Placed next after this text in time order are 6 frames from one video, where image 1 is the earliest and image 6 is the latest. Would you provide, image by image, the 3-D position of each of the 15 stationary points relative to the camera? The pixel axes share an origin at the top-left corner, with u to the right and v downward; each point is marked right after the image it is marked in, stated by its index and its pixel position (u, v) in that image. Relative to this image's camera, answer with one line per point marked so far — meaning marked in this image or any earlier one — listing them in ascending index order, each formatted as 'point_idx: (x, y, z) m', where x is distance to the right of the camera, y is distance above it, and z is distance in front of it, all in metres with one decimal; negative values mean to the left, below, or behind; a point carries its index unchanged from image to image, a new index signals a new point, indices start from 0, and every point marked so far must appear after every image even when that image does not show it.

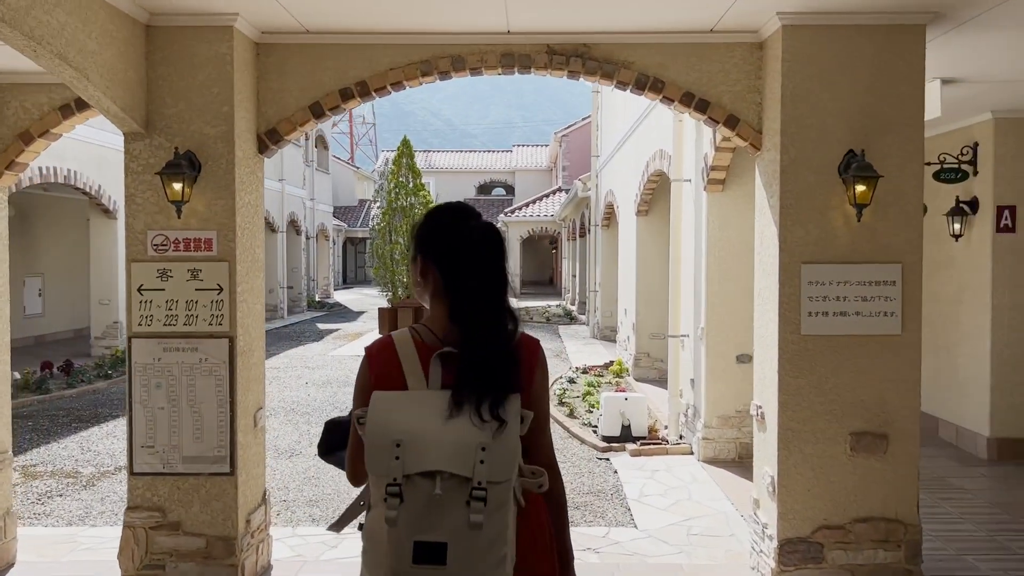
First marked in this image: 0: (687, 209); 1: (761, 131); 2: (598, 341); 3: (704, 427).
0: (+1.4, +0.6, +6.6) m
1: (+1.2, +0.7, +3.9) m
2: (+1.5, -0.9, +14.4) m
3: (+1.4, -1.0, +6.2) m
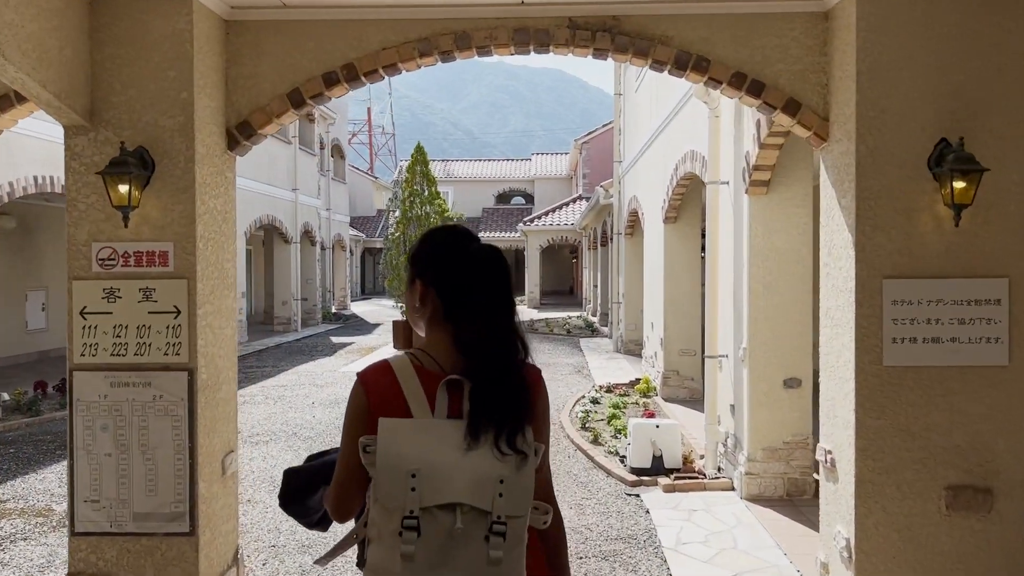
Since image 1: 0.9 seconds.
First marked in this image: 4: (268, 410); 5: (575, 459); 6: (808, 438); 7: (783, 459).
0: (+1.6, +0.5, +6.0) m
1: (+1.3, +0.7, +3.3) m
2: (+1.8, -1.1, +13.7) m
3: (+1.6, -1.1, +5.5) m
4: (-2.8, -1.4, +9.3) m
5: (+0.5, -1.4, +6.8) m
6: (+2.0, -1.0, +5.5) m
7: (+1.8, -1.1, +5.5) m
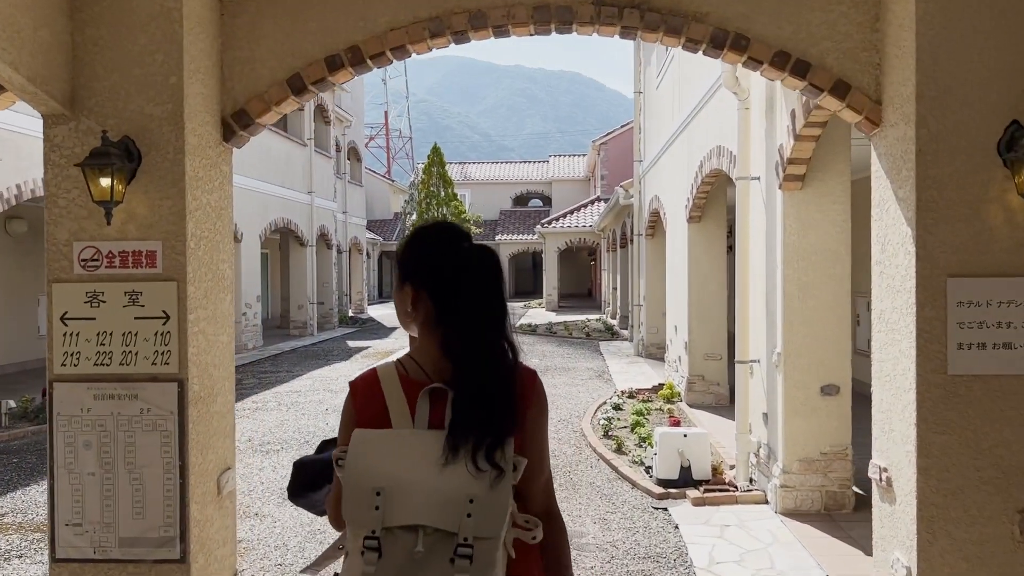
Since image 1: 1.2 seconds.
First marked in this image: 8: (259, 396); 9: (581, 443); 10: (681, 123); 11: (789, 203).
0: (+1.7, +0.5, +5.6) m
1: (+1.3, +0.7, +2.9) m
2: (+2.1, -1.2, +13.4) m
3: (+1.7, -1.1, +5.2) m
4: (-2.5, -1.4, +9.0) m
5: (+0.7, -1.4, +6.5) m
6: (+2.1, -1.0, +5.1) m
7: (+1.9, -1.1, +5.1) m
8: (-3.2, -1.4, +10.4) m
9: (+0.6, -1.4, +7.4) m
10: (+1.9, +1.9, +9.3) m
11: (+1.7, +0.5, +5.1) m
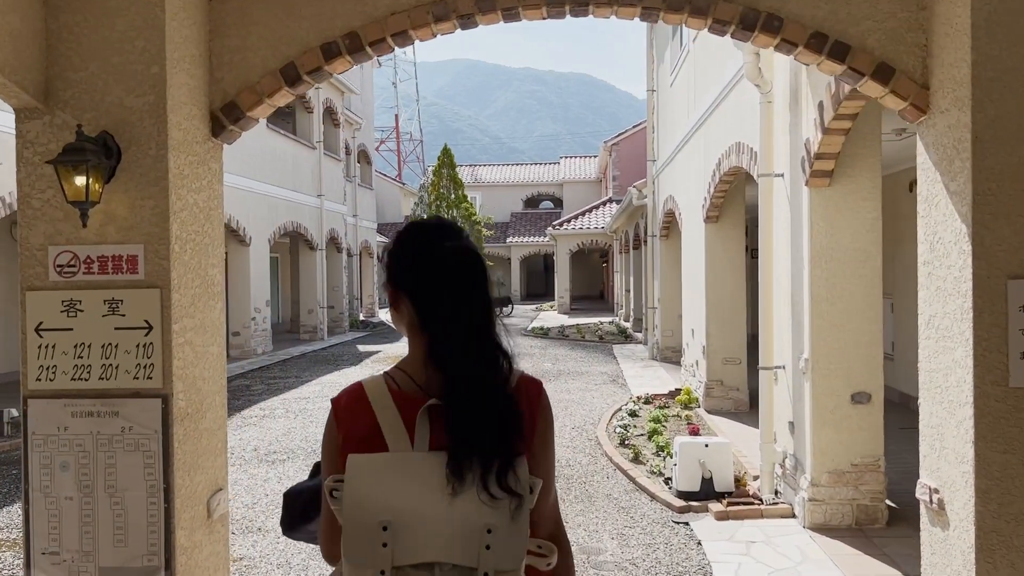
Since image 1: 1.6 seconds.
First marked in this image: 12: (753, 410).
0: (+1.8, +0.5, +5.4) m
1: (+1.4, +0.7, +2.7) m
2: (+2.3, -1.2, +13.1) m
3: (+1.8, -1.2, +4.9) m
4: (-2.4, -1.5, +8.8) m
5: (+0.8, -1.5, +6.2) m
6: (+2.2, -1.0, +4.8) m
7: (+2.0, -1.2, +4.9) m
8: (-3.0, -1.4, +10.1) m
9: (+0.7, -1.4, +7.1) m
10: (+2.0, +1.8, +9.0) m
11: (+1.8, +0.5, +4.8) m
12: (+2.6, -1.3, +8.8) m
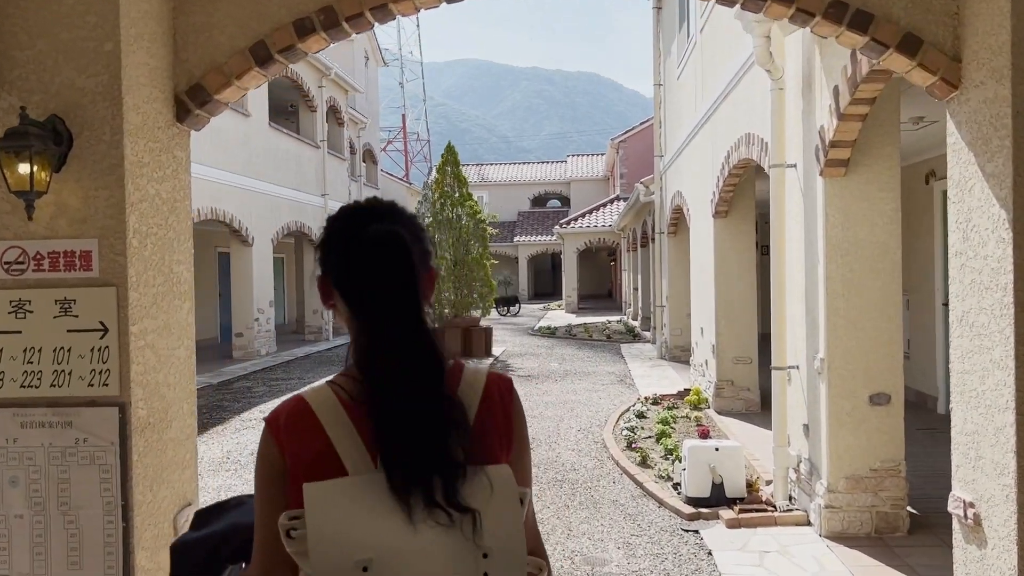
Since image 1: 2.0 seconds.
0: (+1.8, +0.5, +5.1) m
1: (+1.3, +0.7, +2.4) m
2: (+2.4, -1.2, +12.8) m
3: (+1.8, -1.1, +4.6) m
4: (-2.4, -1.5, +8.6) m
5: (+0.8, -1.4, +6.0) m
6: (+2.2, -1.0, +4.6) m
7: (+2.0, -1.1, +4.6) m
8: (-3.0, -1.4, +9.9) m
9: (+0.8, -1.4, +6.9) m
10: (+2.1, +1.9, +8.8) m
11: (+1.8, +0.5, +4.6) m
12: (+2.6, -1.3, +8.5) m
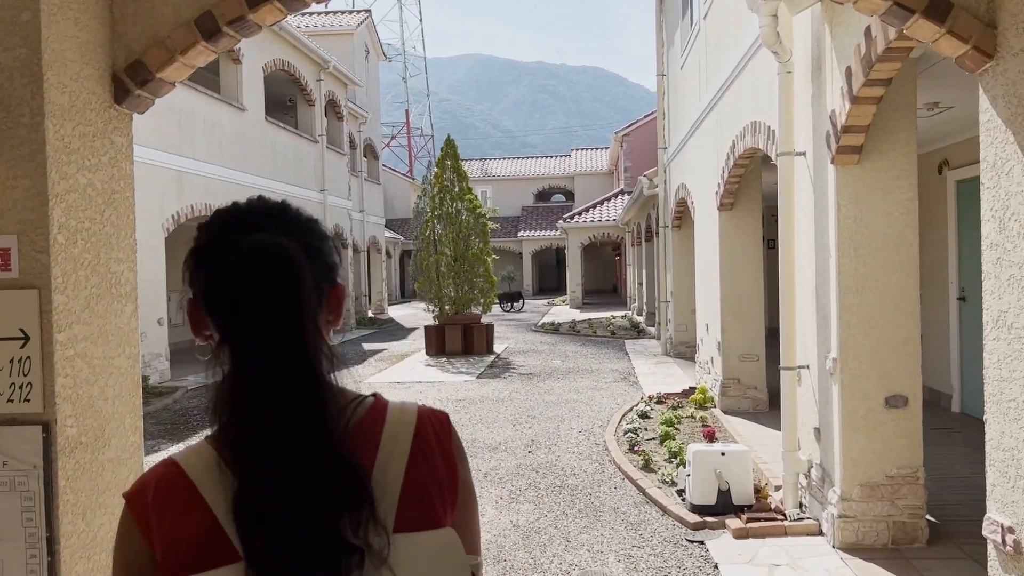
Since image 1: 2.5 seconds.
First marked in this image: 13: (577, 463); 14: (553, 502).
0: (+1.7, +0.6, +4.8) m
1: (+1.3, +0.7, +2.2) m
2: (+2.4, -1.1, +12.5) m
3: (+1.7, -1.1, +4.4) m
4: (-2.4, -1.4, +8.4) m
5: (+0.8, -1.4, +5.7) m
6: (+2.1, -1.0, +4.3) m
7: (+2.0, -1.1, +4.3) m
8: (-3.0, -1.4, +9.7) m
9: (+0.7, -1.4, +6.6) m
10: (+2.0, +1.9, +8.5) m
11: (+1.7, +0.6, +4.3) m
12: (+2.6, -1.2, +8.2) m
13: (+0.5, -1.4, +6.5) m
14: (+0.3, -1.5, +5.6) m
